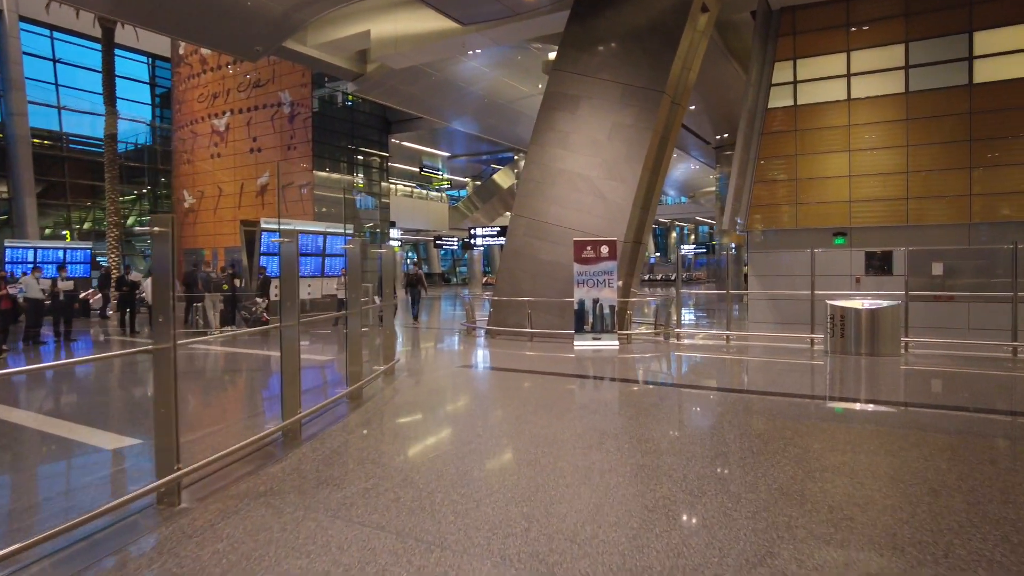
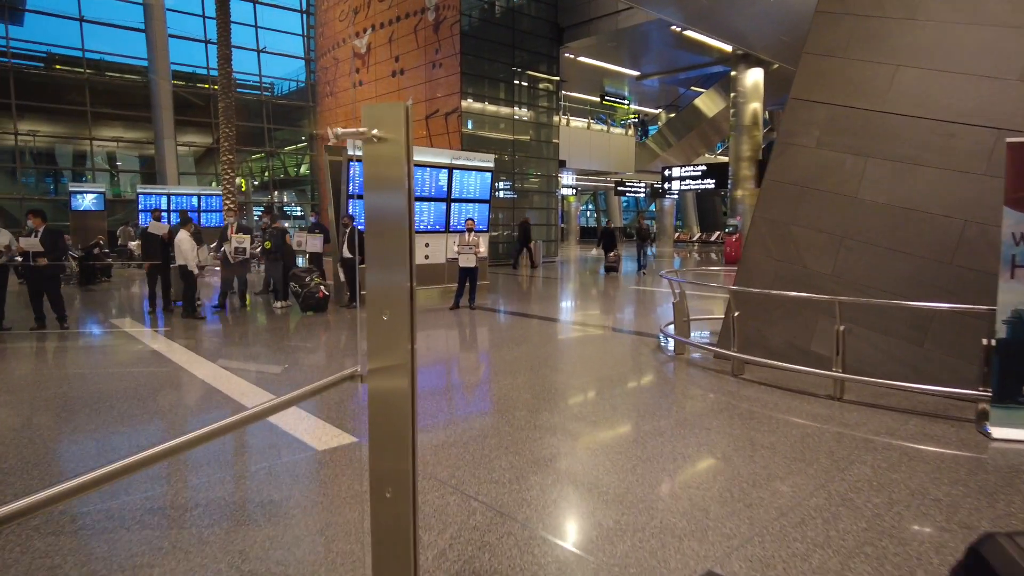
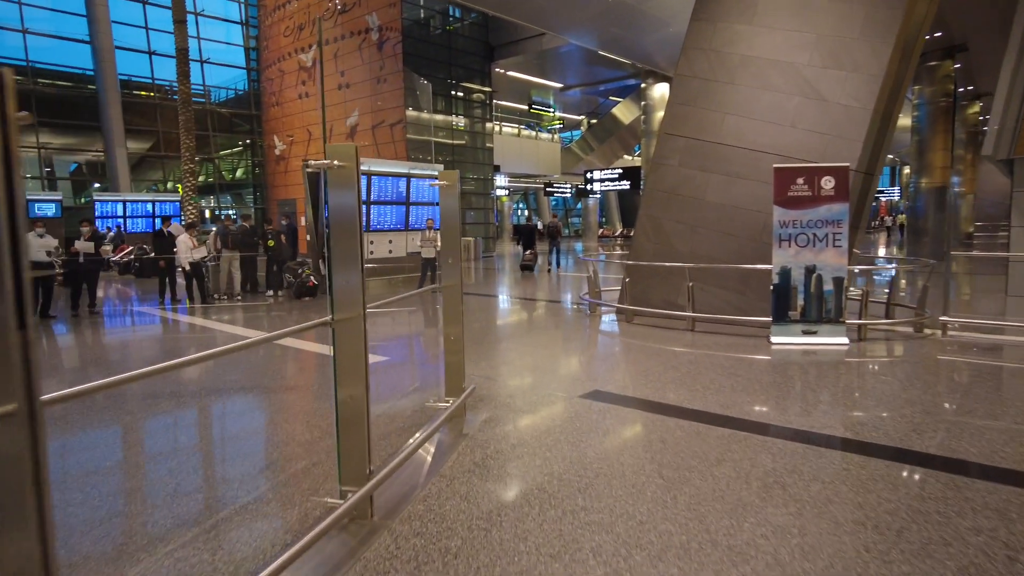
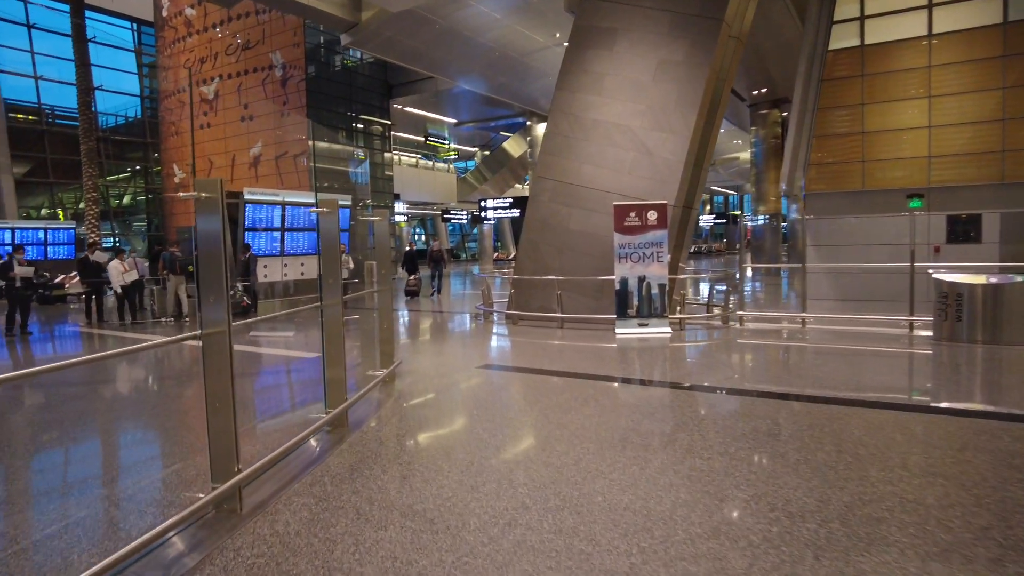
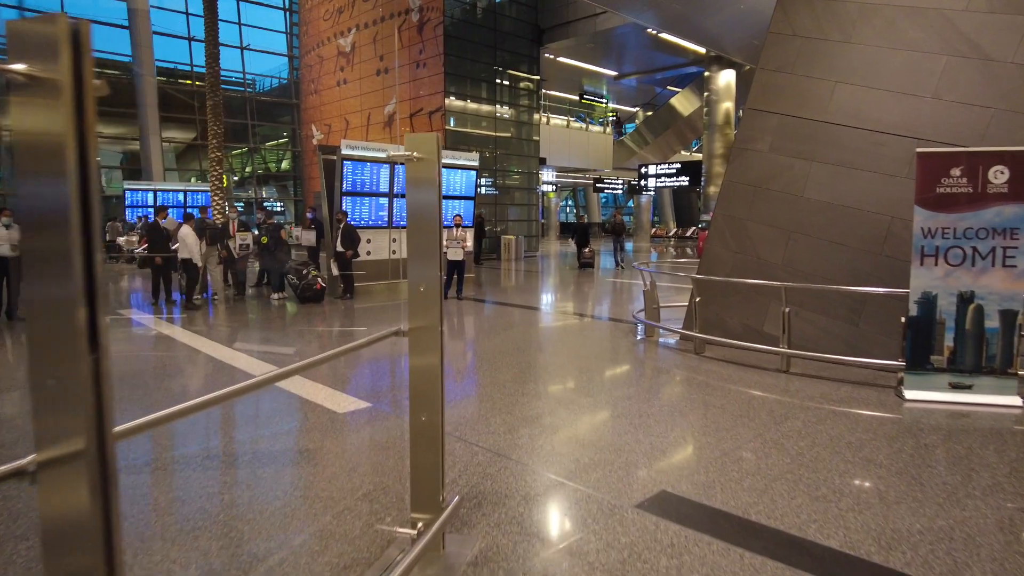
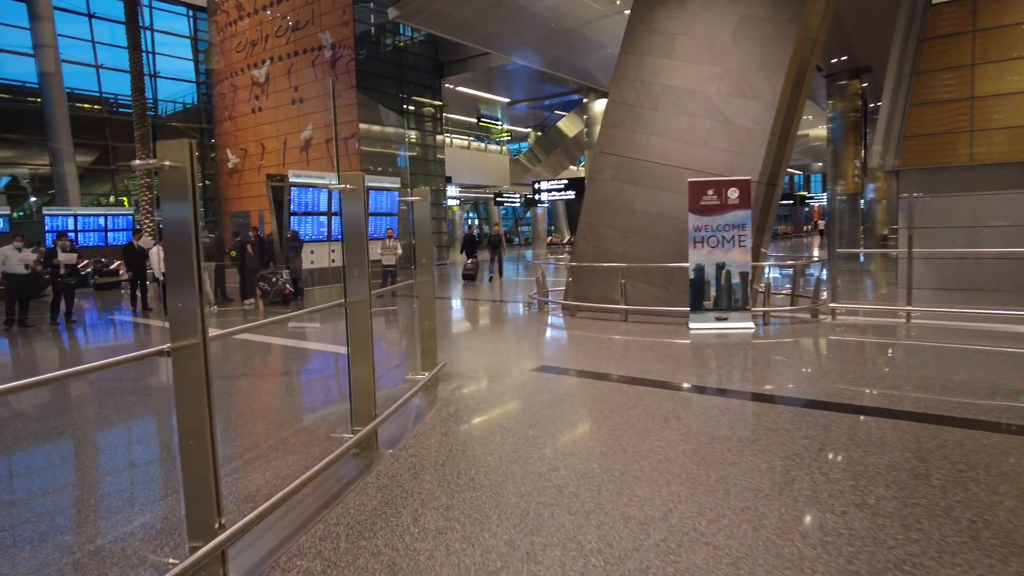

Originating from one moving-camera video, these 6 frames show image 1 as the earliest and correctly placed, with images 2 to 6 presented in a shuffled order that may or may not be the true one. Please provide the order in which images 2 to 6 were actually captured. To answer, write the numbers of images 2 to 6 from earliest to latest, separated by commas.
4, 6, 3, 5, 2
